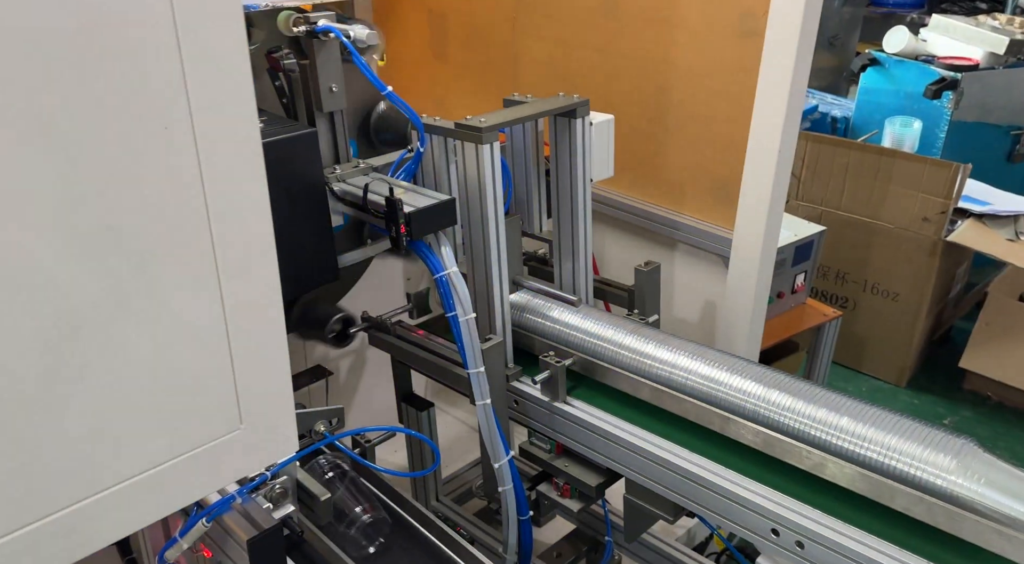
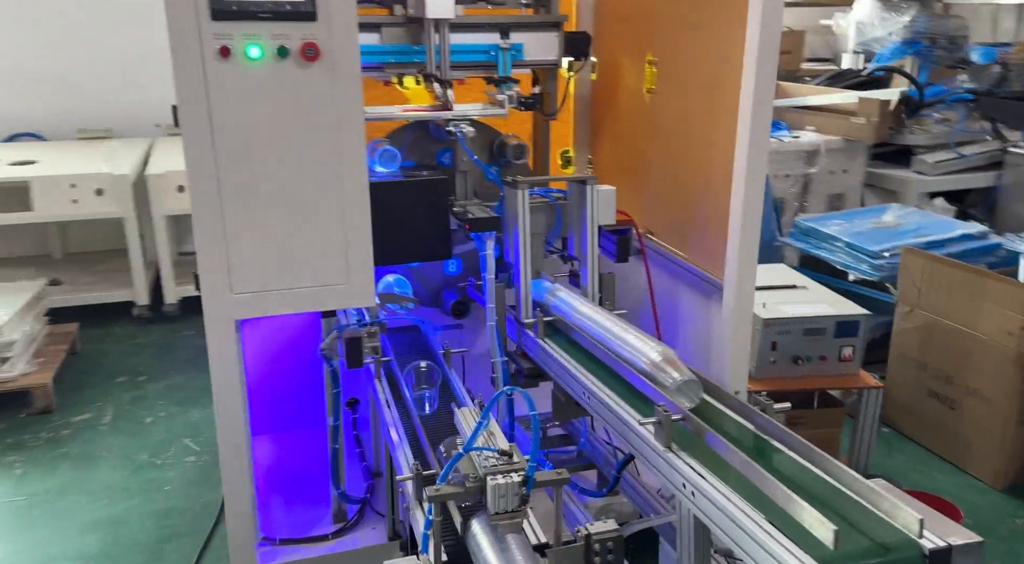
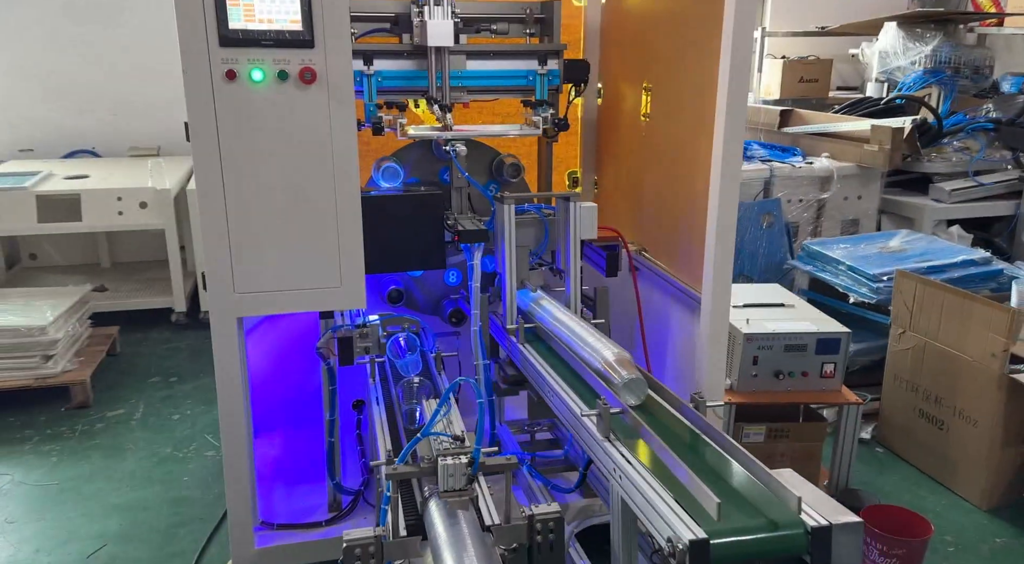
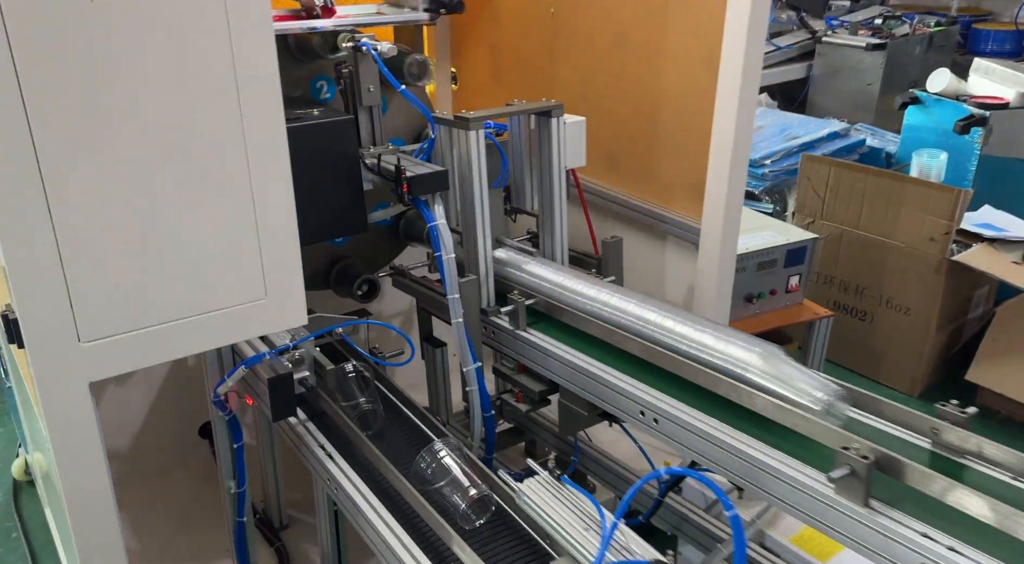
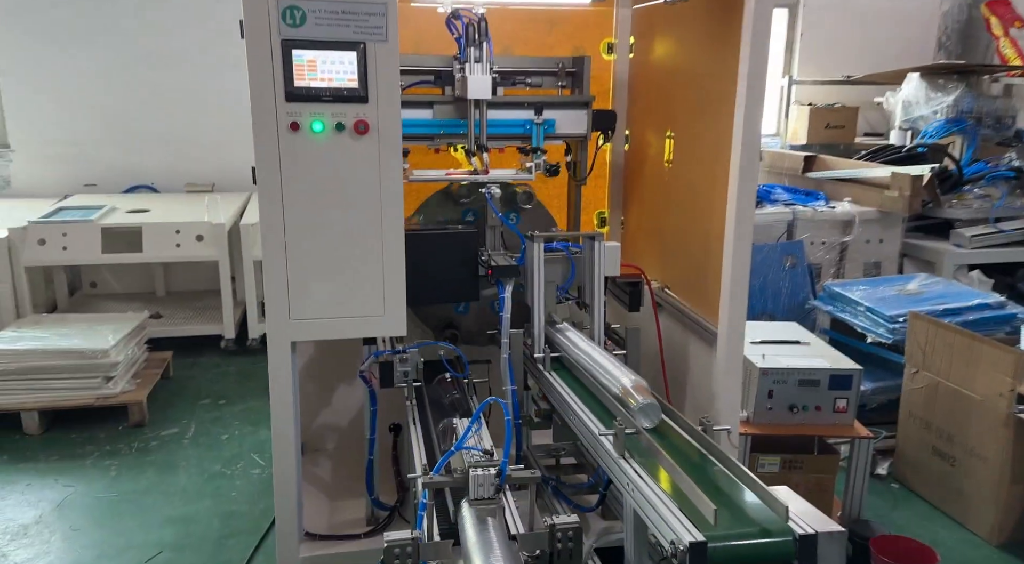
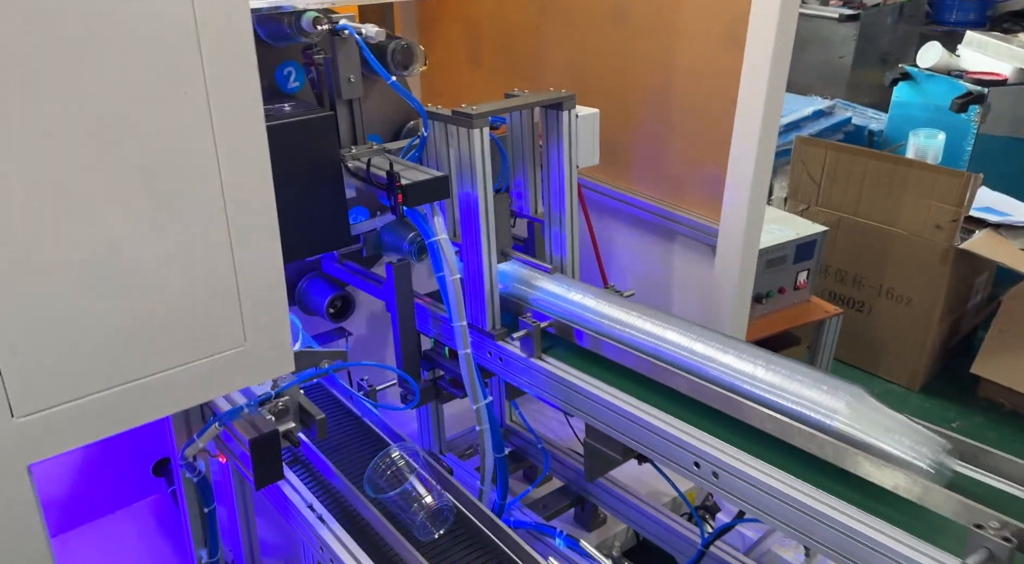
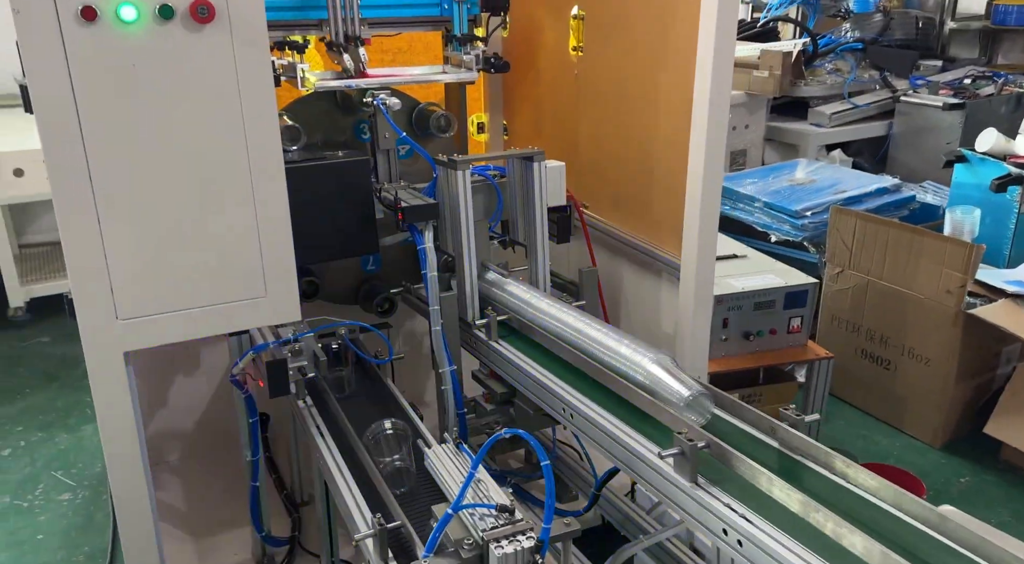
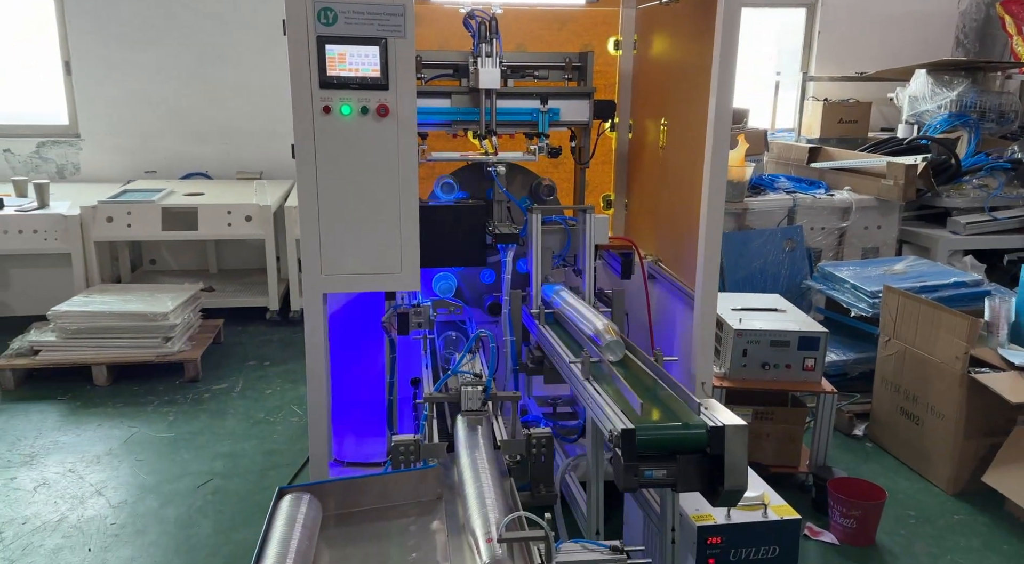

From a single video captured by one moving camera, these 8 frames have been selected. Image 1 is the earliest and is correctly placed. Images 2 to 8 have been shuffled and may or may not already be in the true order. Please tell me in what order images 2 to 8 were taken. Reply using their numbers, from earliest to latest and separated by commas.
6, 4, 7, 2, 3, 5, 8
